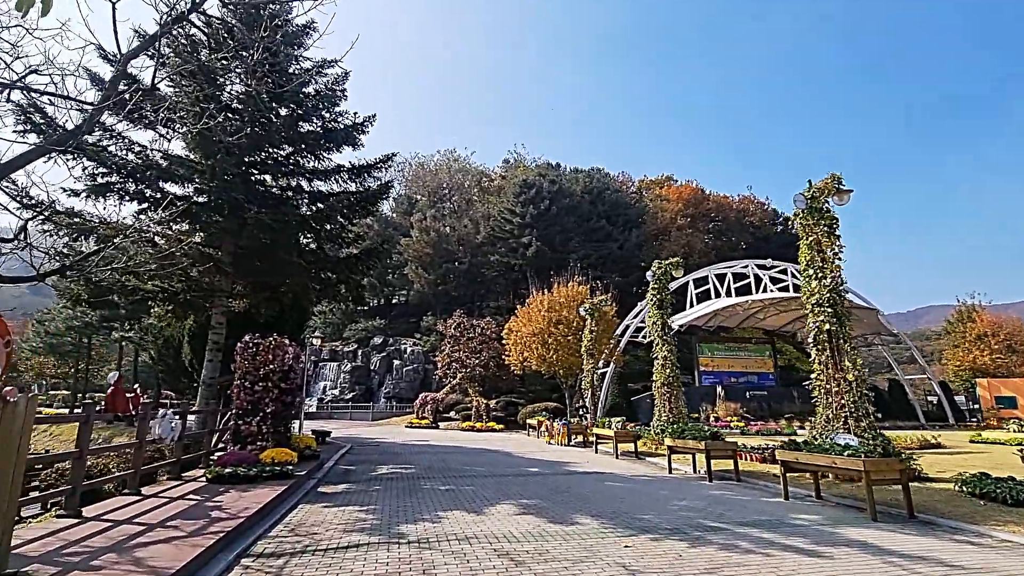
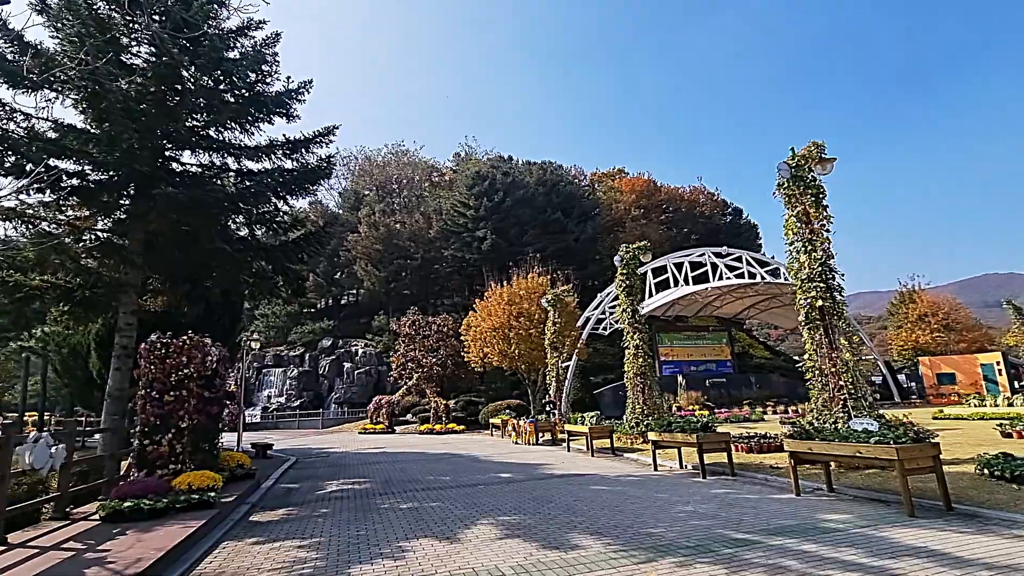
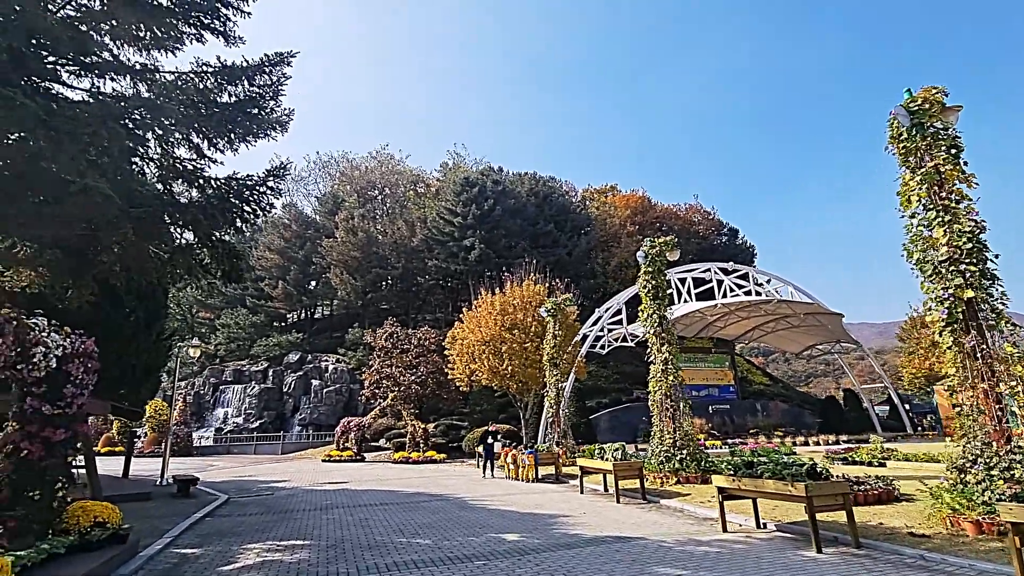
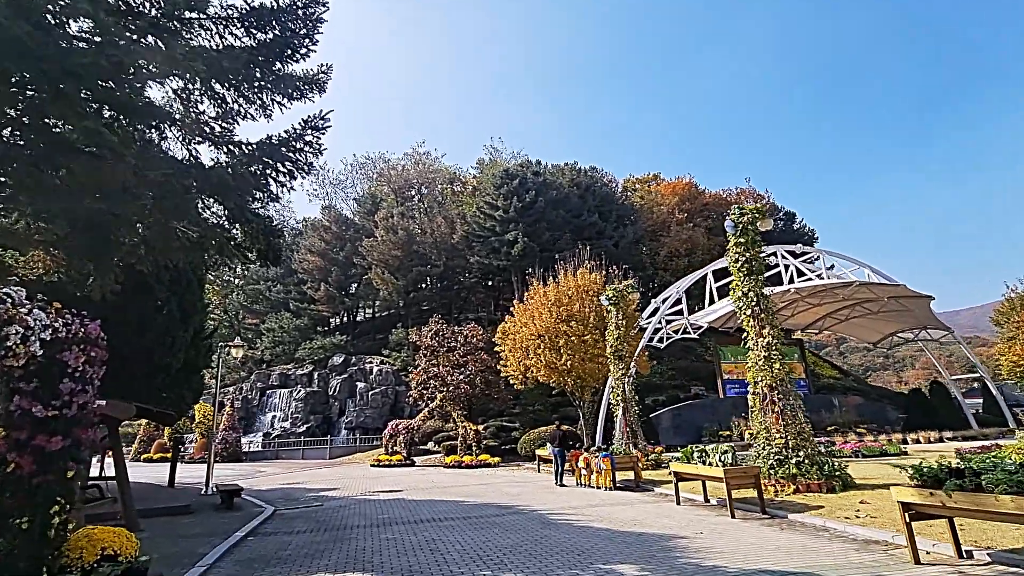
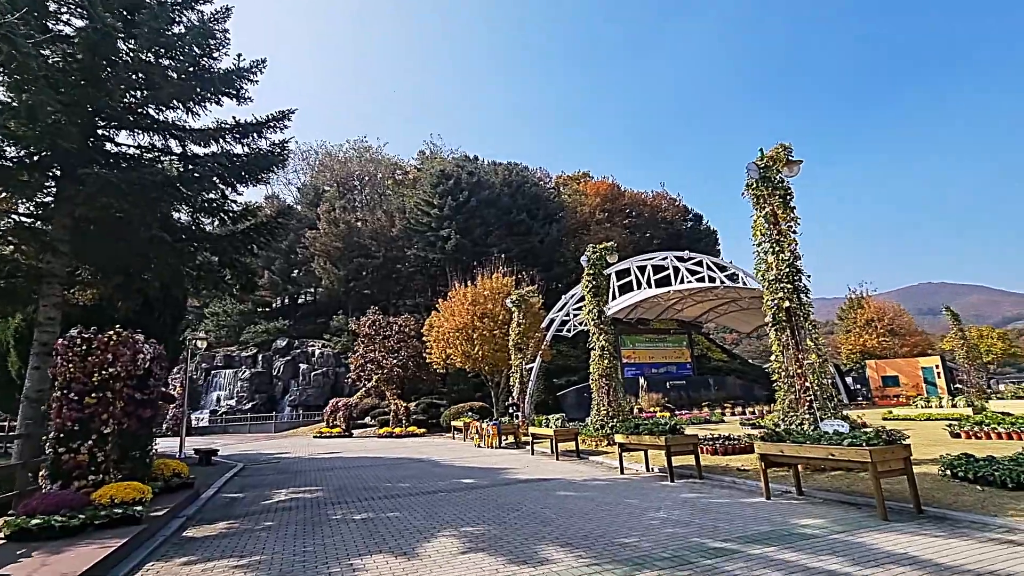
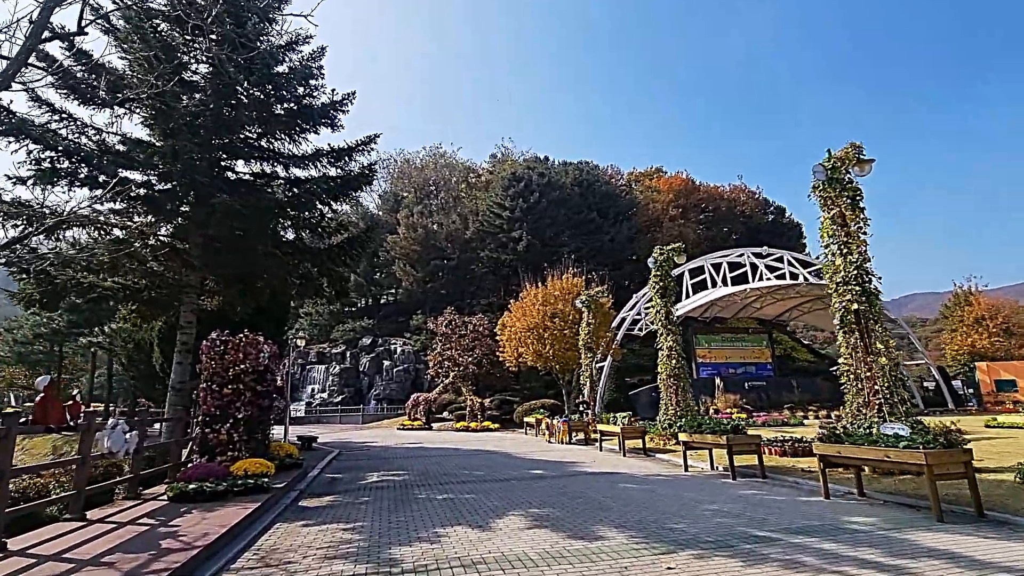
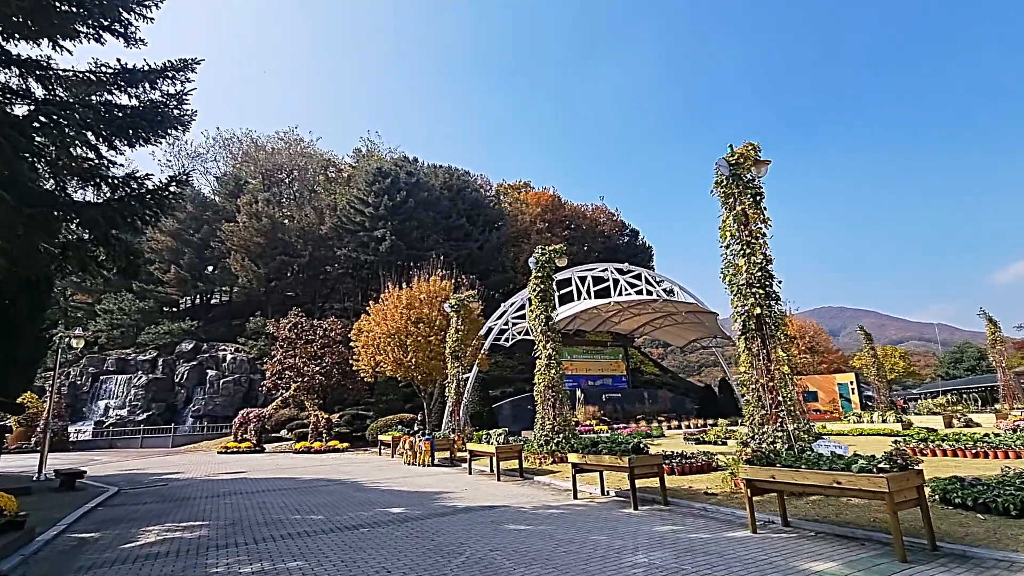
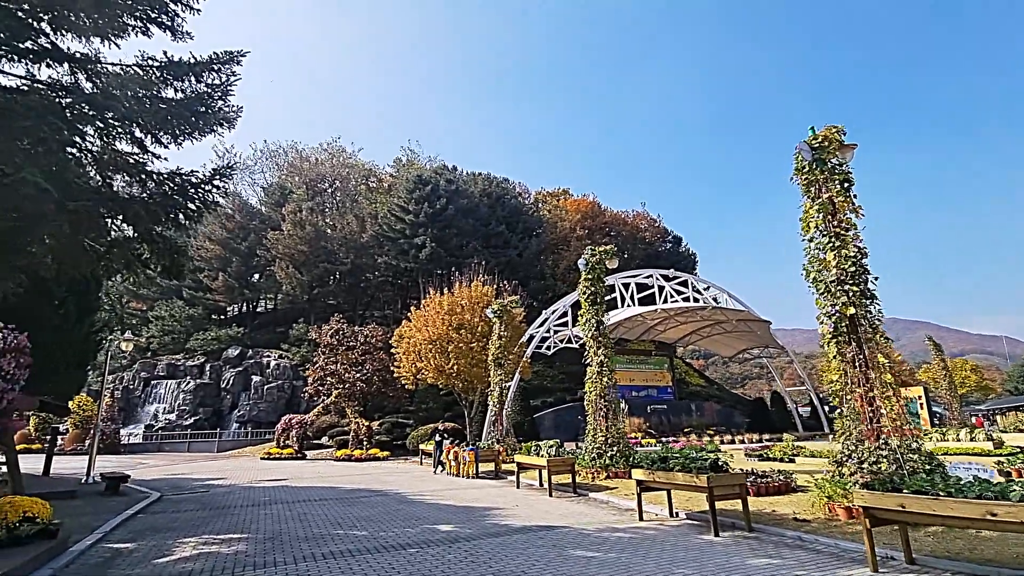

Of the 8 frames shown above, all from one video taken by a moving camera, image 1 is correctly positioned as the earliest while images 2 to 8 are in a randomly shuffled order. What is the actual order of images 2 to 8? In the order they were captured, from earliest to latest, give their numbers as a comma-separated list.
6, 2, 5, 7, 8, 3, 4
